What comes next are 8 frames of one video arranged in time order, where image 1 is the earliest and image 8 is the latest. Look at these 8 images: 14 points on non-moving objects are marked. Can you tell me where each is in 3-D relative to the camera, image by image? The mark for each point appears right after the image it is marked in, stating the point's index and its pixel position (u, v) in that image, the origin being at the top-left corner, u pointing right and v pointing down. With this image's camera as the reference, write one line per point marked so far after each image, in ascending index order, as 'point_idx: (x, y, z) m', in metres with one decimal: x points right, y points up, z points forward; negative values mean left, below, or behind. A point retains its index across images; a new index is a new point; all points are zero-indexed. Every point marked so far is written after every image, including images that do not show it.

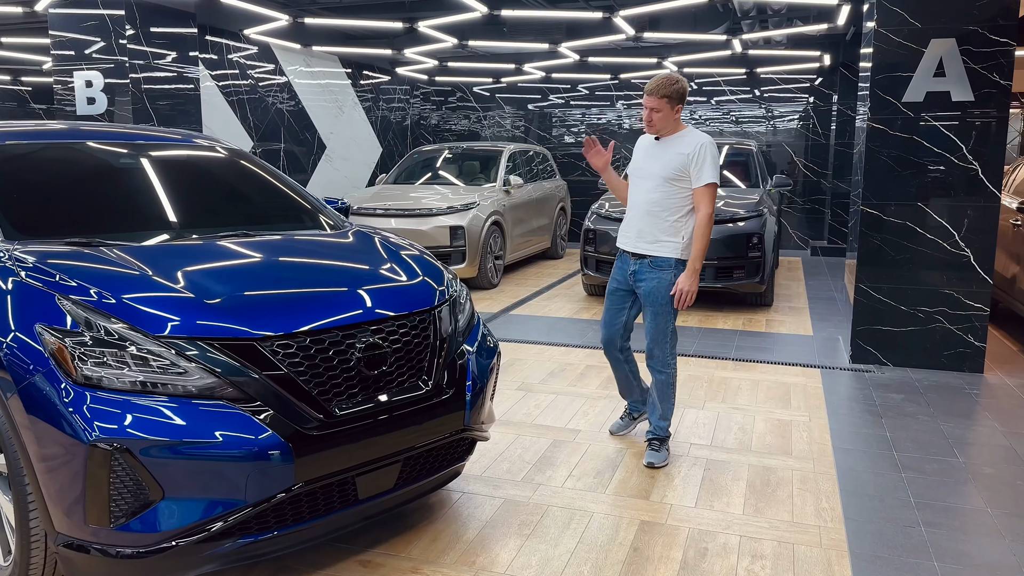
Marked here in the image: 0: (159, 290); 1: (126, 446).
0: (-1.0, 0.0, +2.2) m
1: (-0.9, -0.4, +1.9) m
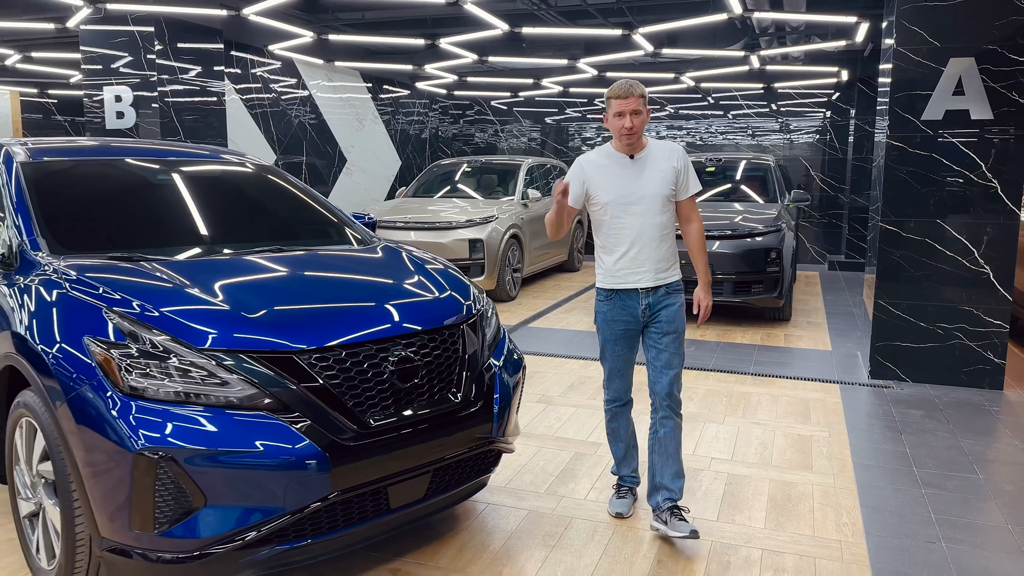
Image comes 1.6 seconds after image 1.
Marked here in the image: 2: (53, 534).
0: (-0.9, 0.0, +2.3) m
1: (-0.9, -0.4, +2.0) m
2: (-1.3, -0.7, +2.3) m
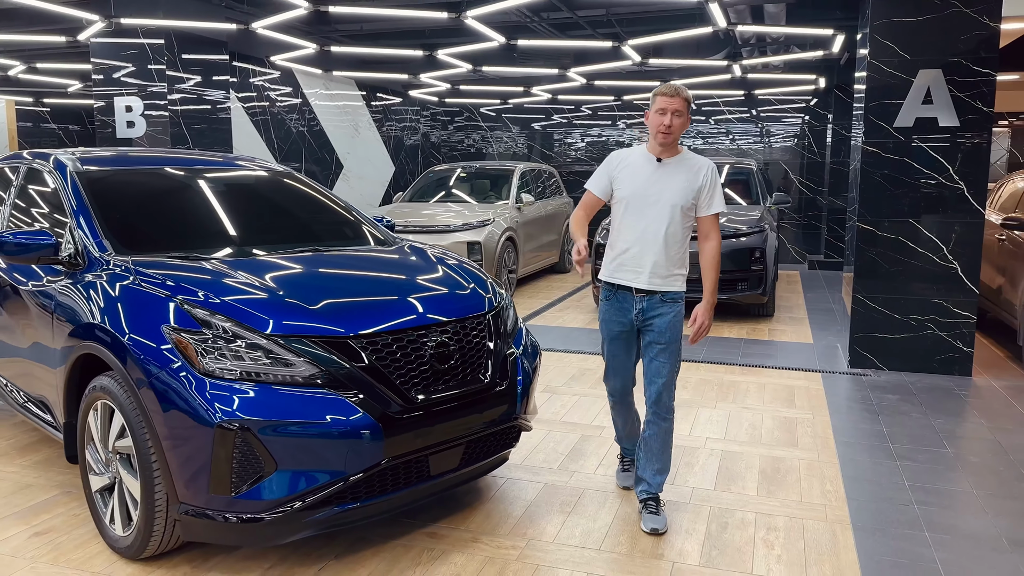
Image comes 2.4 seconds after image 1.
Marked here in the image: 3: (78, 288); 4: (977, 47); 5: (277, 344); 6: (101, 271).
0: (-0.8, 0.0, +2.6) m
1: (-0.8, -0.4, +2.3) m
2: (-1.2, -0.7, +2.6) m
3: (-1.6, 0.0, +2.9) m
4: (+2.9, +1.5, +4.9) m
5: (-0.7, -0.2, +2.4) m
6: (-1.5, +0.1, +2.9) m
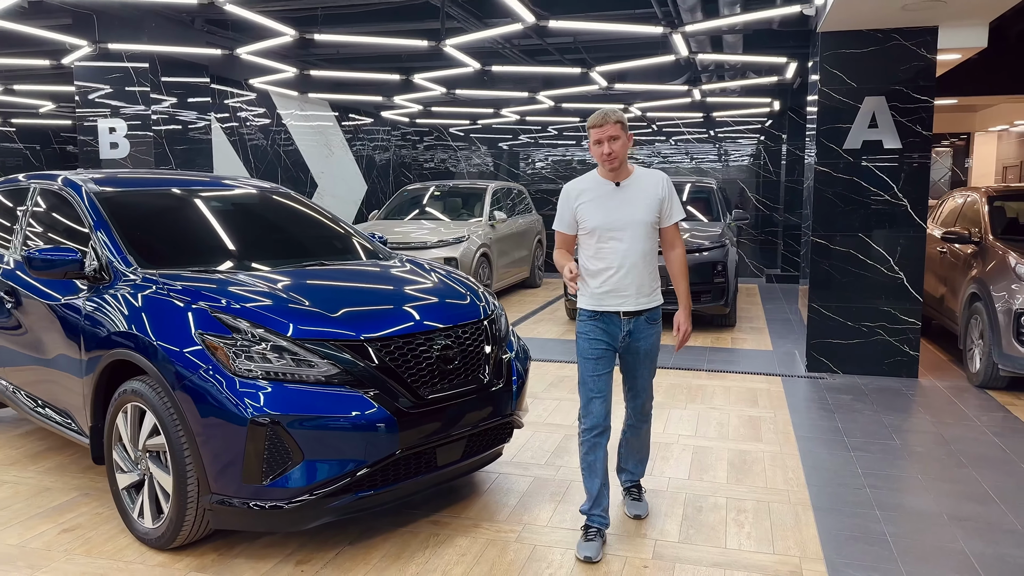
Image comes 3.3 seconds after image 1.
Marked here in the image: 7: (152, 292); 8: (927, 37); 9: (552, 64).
0: (-0.8, -0.1, +2.8) m
1: (-0.8, -0.4, +2.6) m
2: (-1.2, -0.7, +2.8) m
3: (-1.6, 0.0, +3.1) m
4: (+2.8, +1.4, +5.4) m
5: (-0.7, -0.2, +2.7) m
6: (-1.5, 0.0, +3.1) m
7: (-1.3, 0.0, +3.0) m
8: (+2.8, +1.7, +5.3) m
9: (+0.4, +2.4, +8.4) m
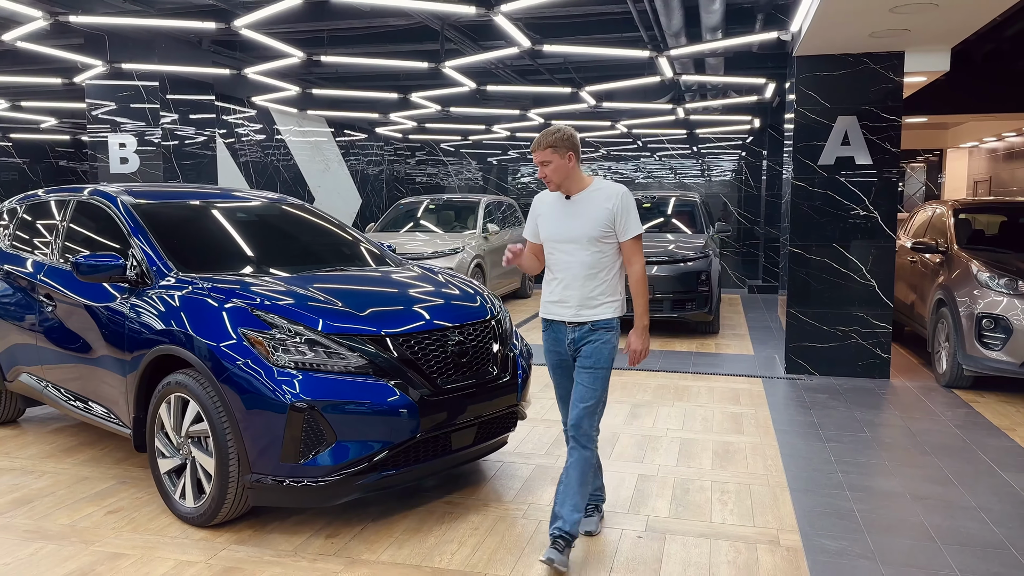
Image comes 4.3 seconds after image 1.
0: (-0.8, -0.1, +3.1) m
1: (-0.7, -0.4, +2.9) m
2: (-1.2, -0.7, +3.1) m
3: (-1.6, -0.1, +3.4) m
4: (+2.7, +1.4, +5.8) m
5: (-0.7, -0.2, +3.0) m
6: (-1.5, 0.0, +3.4) m
7: (-1.3, 0.0, +3.3) m
8: (+2.8, +1.6, +5.8) m
9: (+0.3, +2.3, +8.8) m
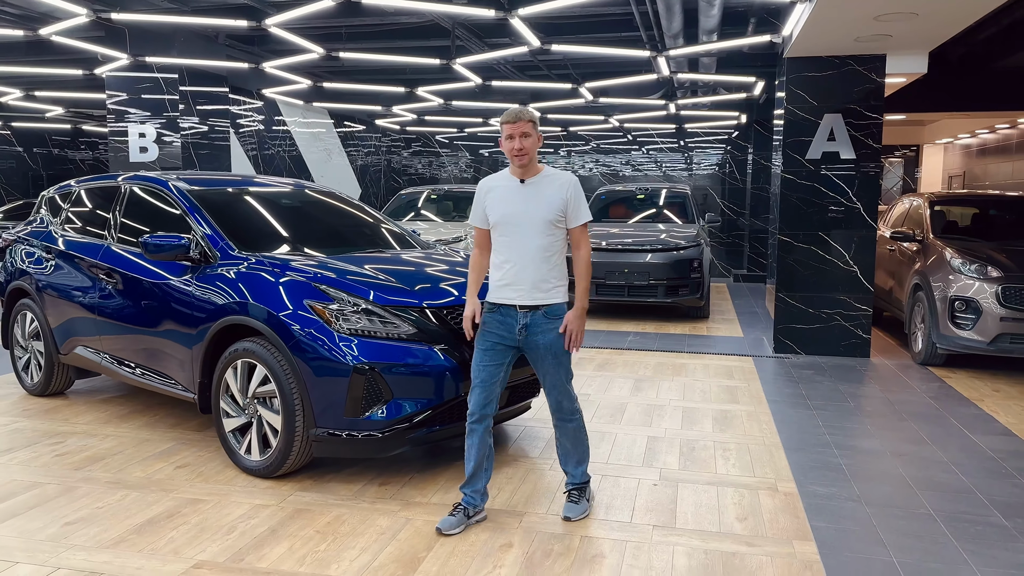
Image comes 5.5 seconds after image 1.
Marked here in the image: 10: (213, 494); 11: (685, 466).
0: (-0.6, 0.0, +3.5) m
1: (-0.6, -0.3, +3.3) m
2: (-1.1, -0.6, +3.4) m
3: (-1.5, 0.0, +3.8) m
4: (+2.8, +1.5, +6.3) m
5: (-0.5, -0.1, +3.4) m
6: (-1.4, +0.1, +3.8) m
7: (-1.2, +0.1, +3.7) m
8: (+2.9, +1.8, +6.2) m
9: (+0.4, +2.4, +9.2) m
10: (-1.2, -0.9, +3.3) m
11: (+0.8, -0.8, +3.7) m
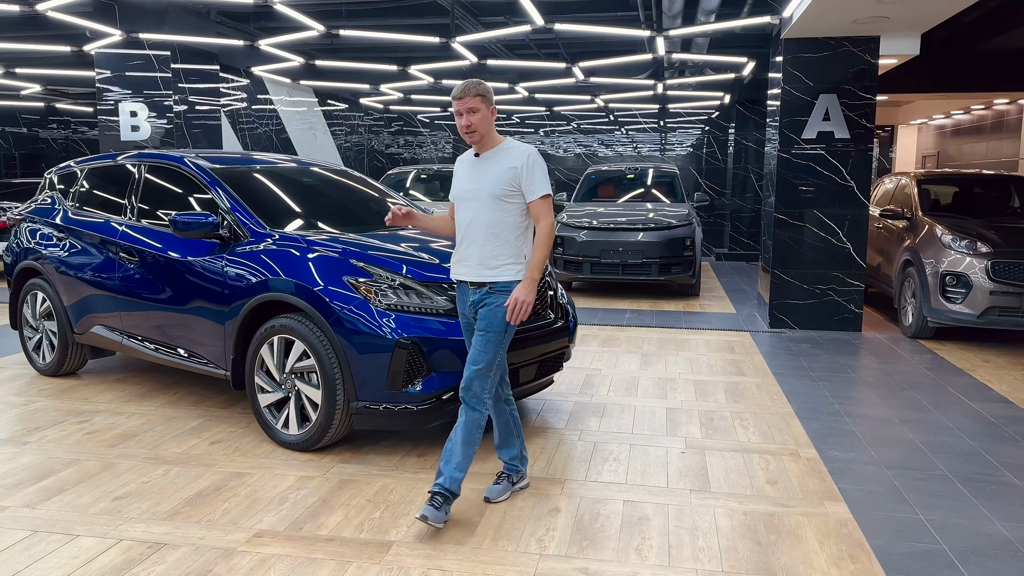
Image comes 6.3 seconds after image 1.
0: (-0.5, +0.1, +3.6) m
1: (-0.4, -0.2, +3.3) m
2: (-0.9, -0.5, +3.5) m
3: (-1.3, +0.2, +3.8) m
4: (+2.8, +1.7, +6.4) m
5: (-0.4, 0.0, +3.4) m
6: (-1.2, +0.2, +3.8) m
7: (-1.0, +0.2, +3.7) m
8: (+2.9, +2.0, +6.4) m
9: (+0.2, +2.7, +9.2) m
10: (-1.1, -0.8, +3.4) m
11: (+1.0, -0.7, +3.9) m
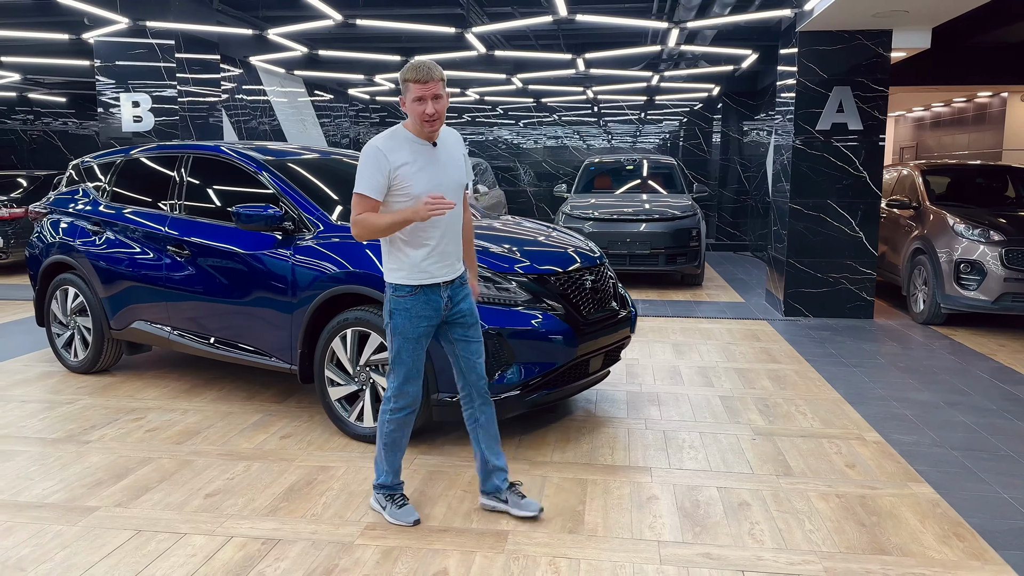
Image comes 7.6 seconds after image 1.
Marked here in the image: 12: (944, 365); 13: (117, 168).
0: (-0.2, +0.2, +3.6) m
1: (-0.1, -0.2, +3.3) m
2: (-0.6, -0.5, +3.5) m
3: (-1.0, +0.2, +3.8) m
4: (+3.0, +1.8, +6.6) m
5: (0.0, 0.0, +3.4) m
6: (-0.9, +0.3, +3.7) m
7: (-0.7, +0.2, +3.6) m
8: (+3.0, +2.1, +6.5) m
9: (+0.3, +2.8, +9.2) m
10: (-0.7, -0.7, +3.3) m
11: (+1.3, -0.7, +3.9) m
12: (+2.9, -0.5, +5.2) m
13: (-2.4, +0.7, +4.7) m
